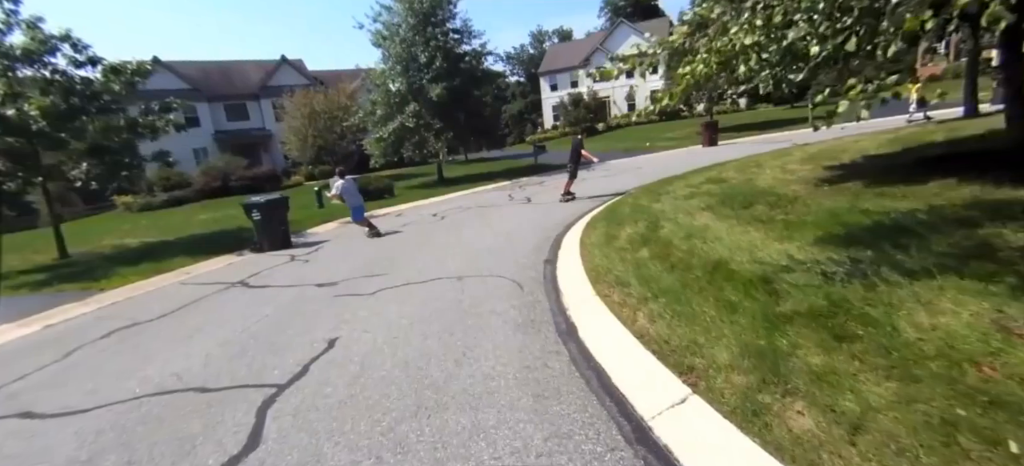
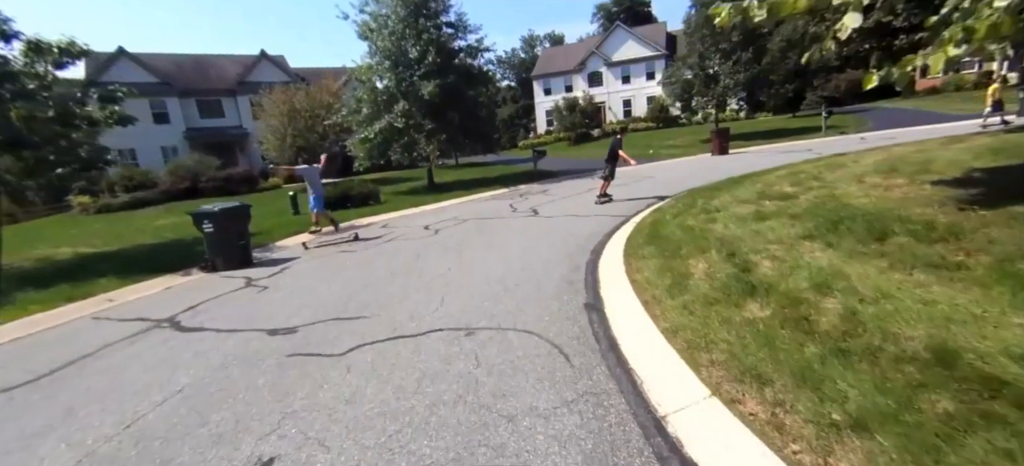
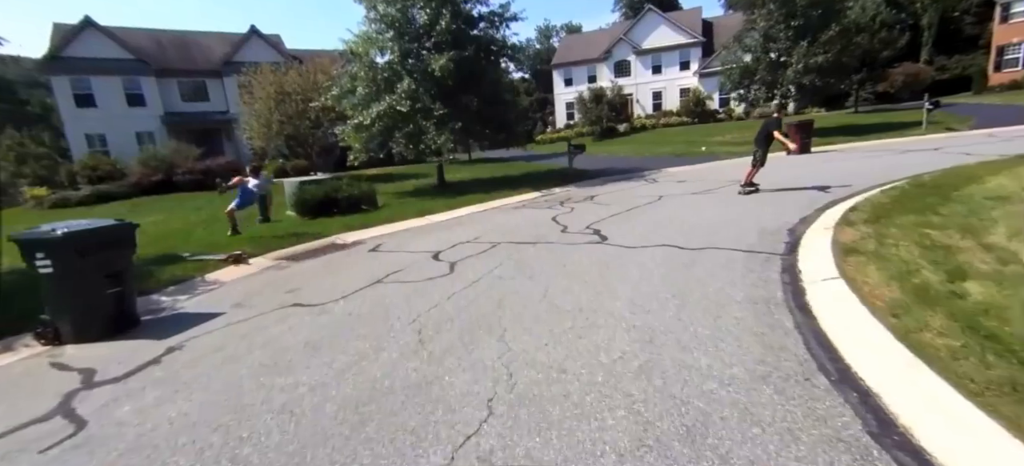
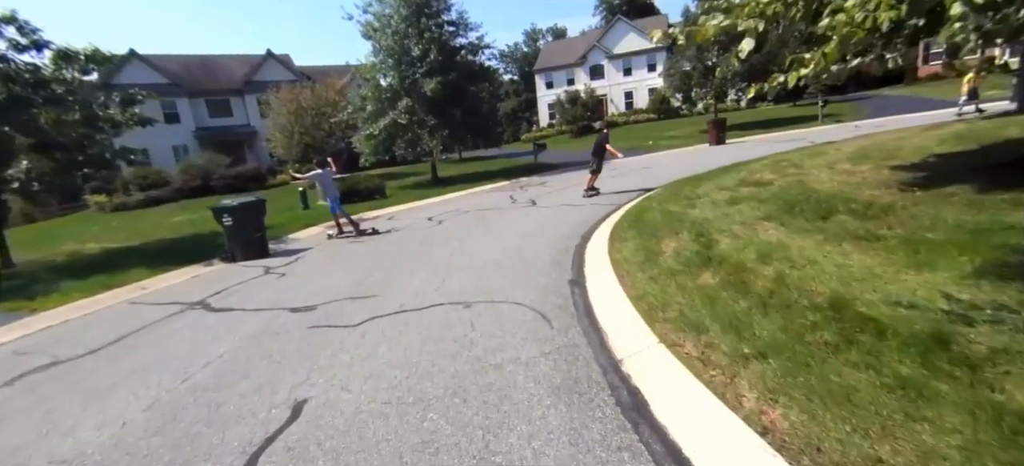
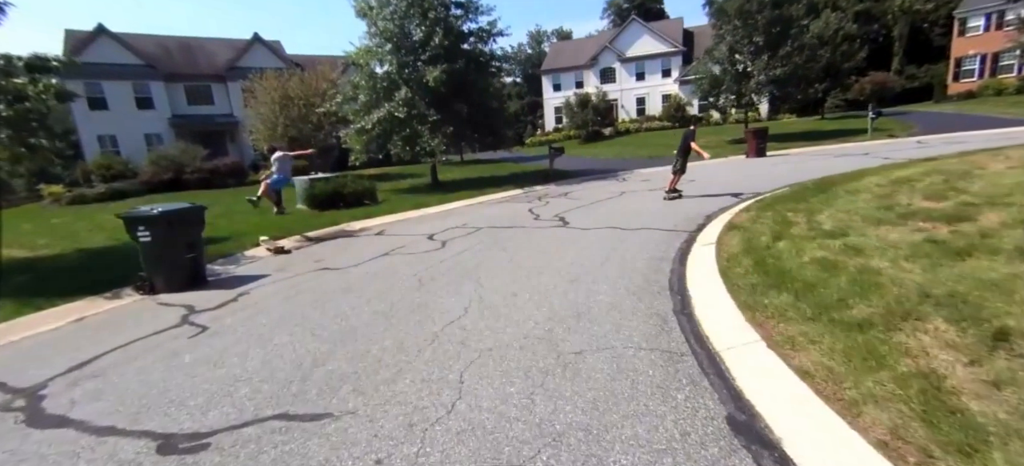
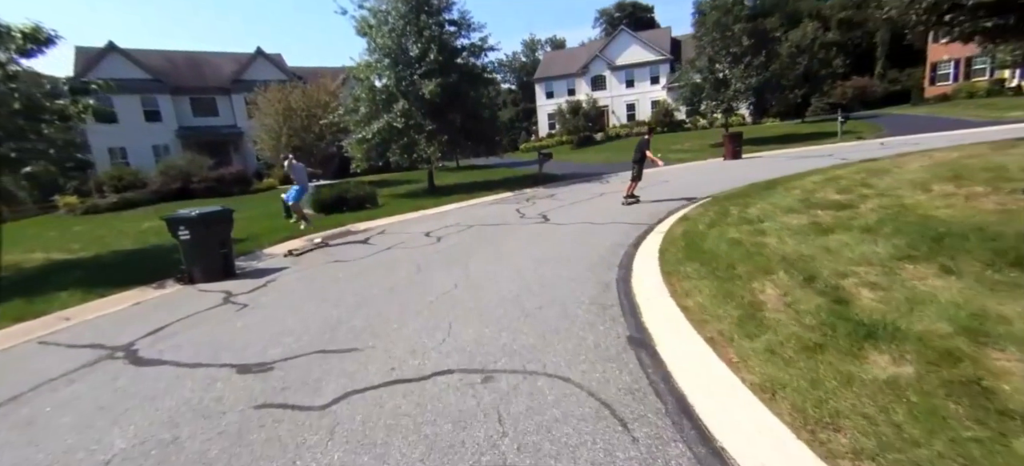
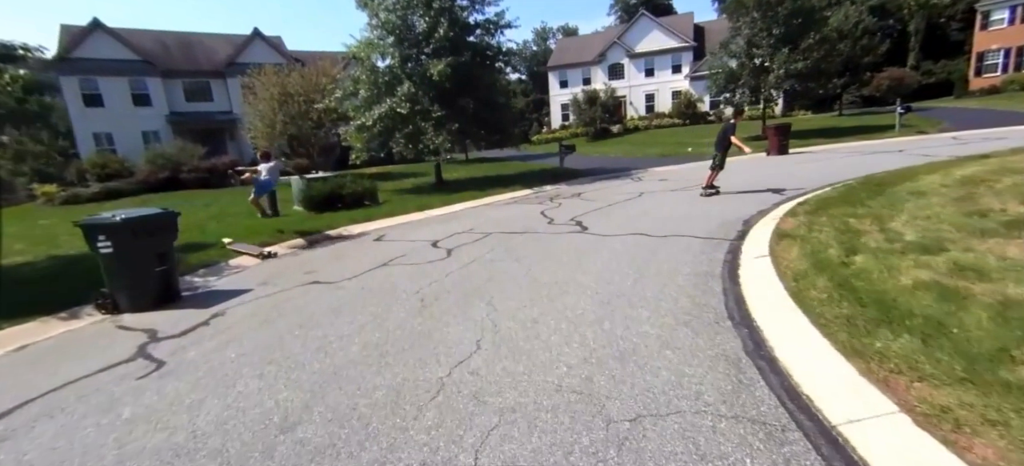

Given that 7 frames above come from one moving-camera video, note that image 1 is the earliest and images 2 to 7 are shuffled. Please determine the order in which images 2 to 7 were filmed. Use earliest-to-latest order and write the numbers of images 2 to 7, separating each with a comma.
4, 2, 6, 5, 7, 3
